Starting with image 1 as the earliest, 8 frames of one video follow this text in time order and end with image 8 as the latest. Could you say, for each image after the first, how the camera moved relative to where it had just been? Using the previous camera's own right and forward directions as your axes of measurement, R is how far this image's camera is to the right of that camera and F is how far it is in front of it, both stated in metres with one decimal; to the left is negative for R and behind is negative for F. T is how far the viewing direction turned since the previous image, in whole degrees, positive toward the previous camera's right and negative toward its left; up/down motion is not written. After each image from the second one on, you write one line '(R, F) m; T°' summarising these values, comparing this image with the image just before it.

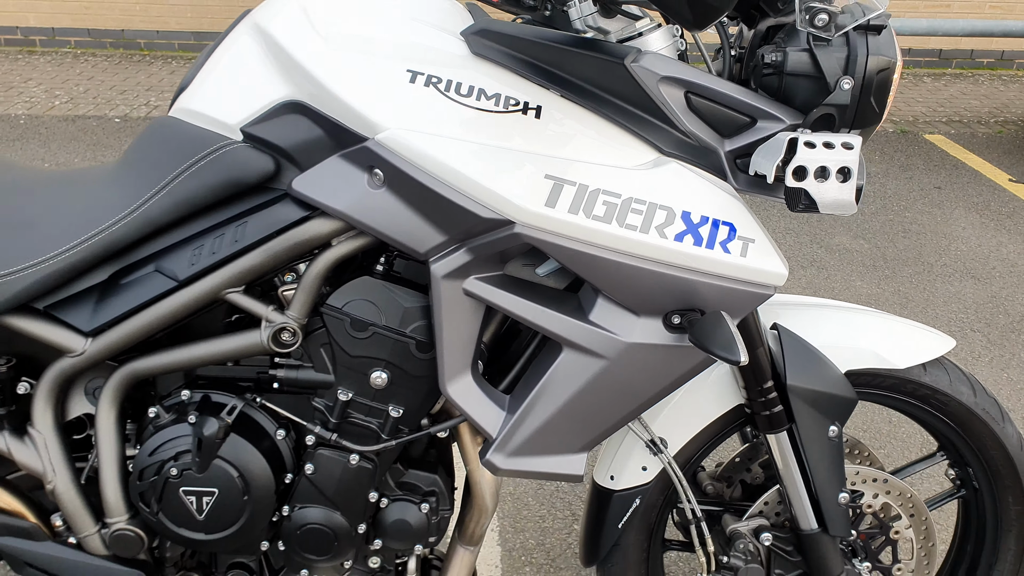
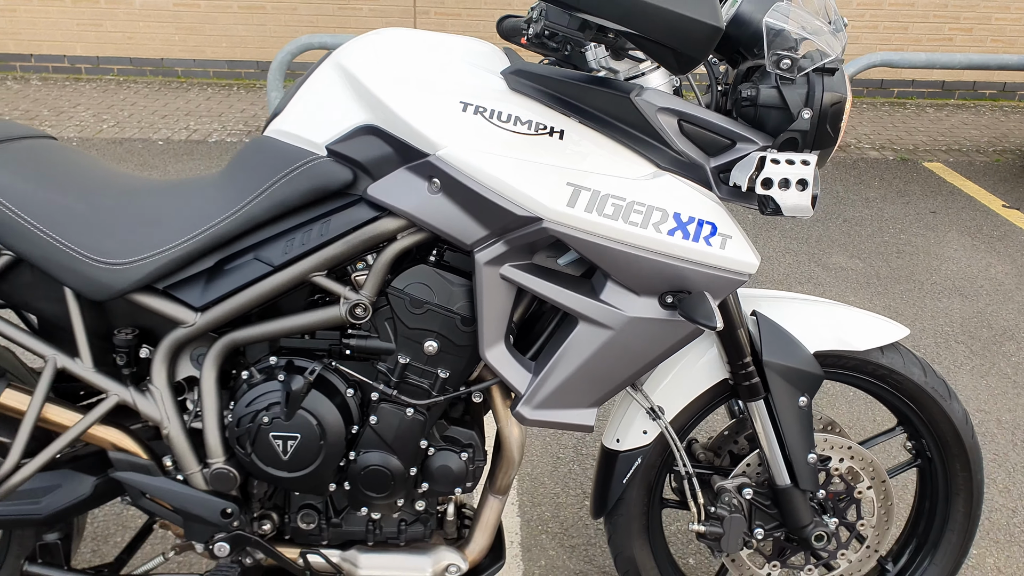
(0.0, -0.3) m; -1°
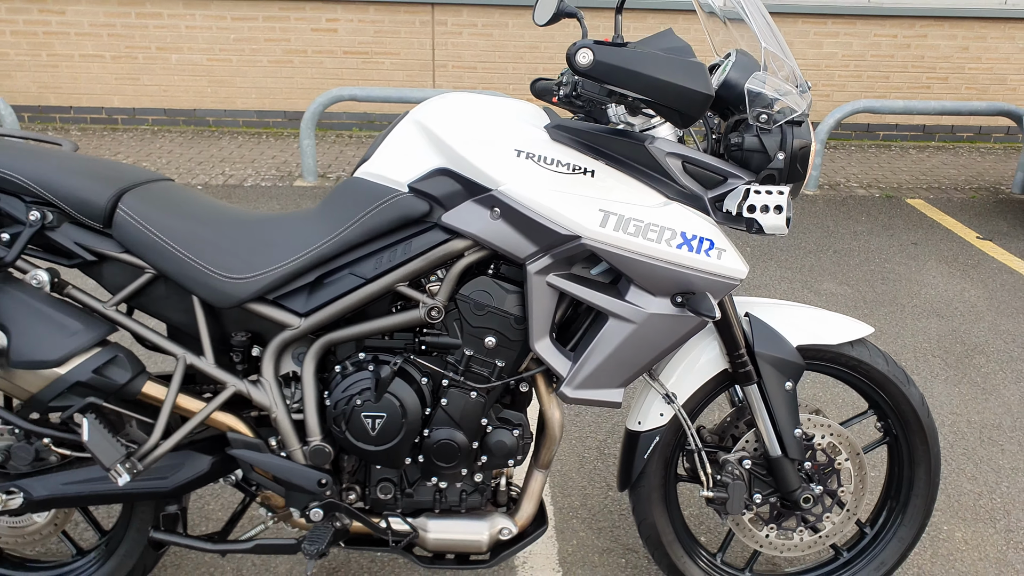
(-0.1, -0.4) m; 0°
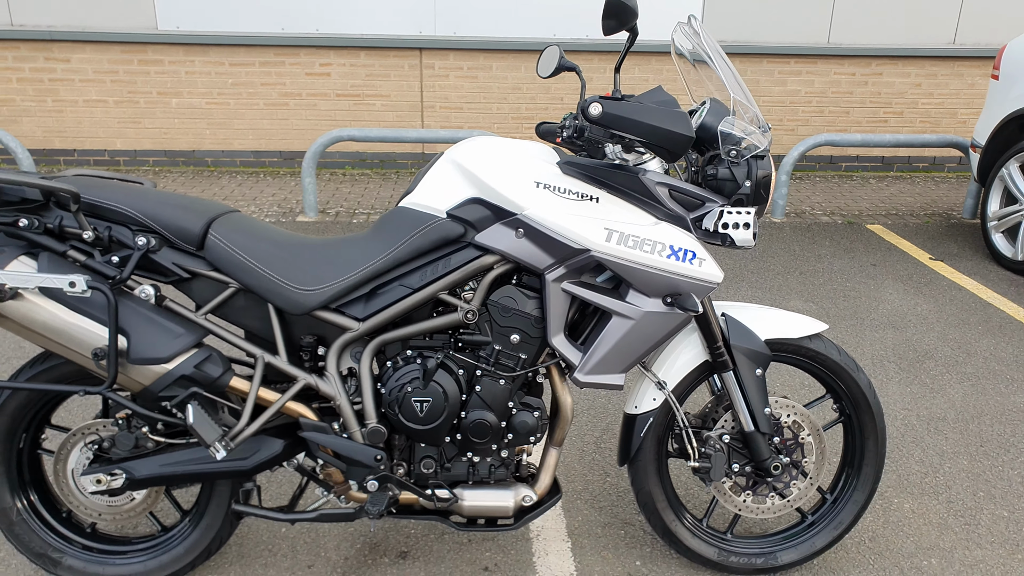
(-0.1, -0.4) m; +2°
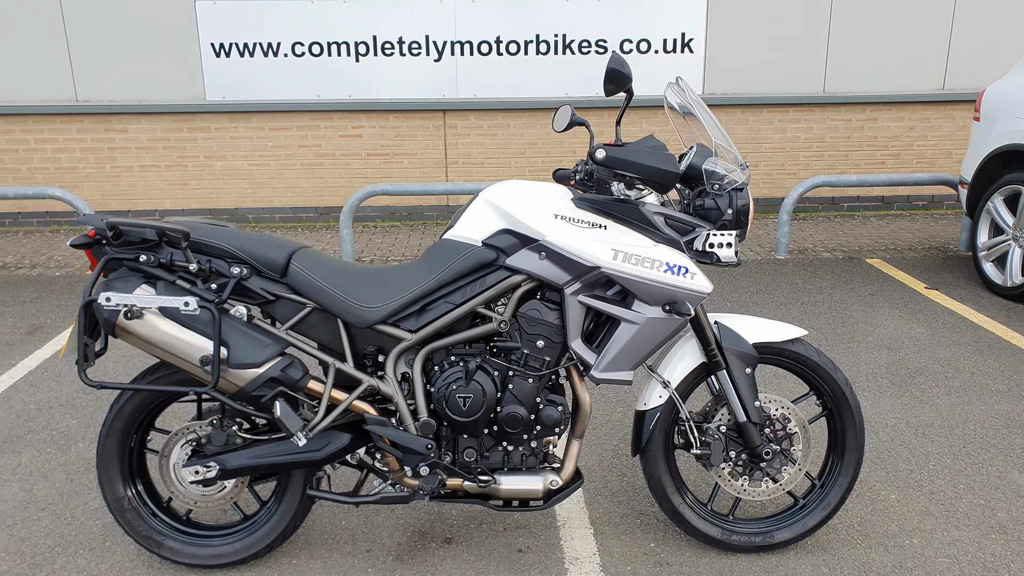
(0.0, -0.5) m; -1°
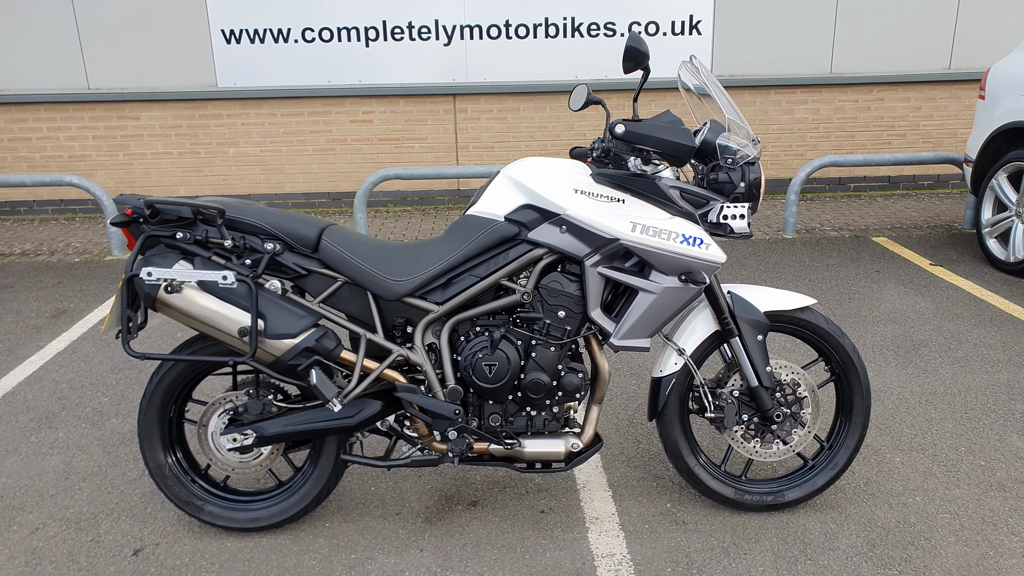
(-0.1, -0.1) m; 0°
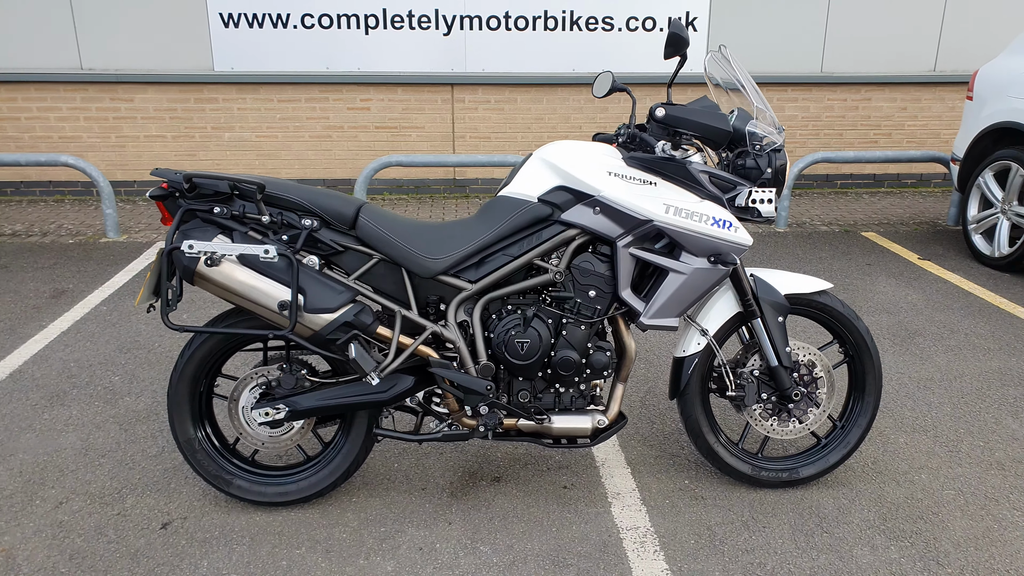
(-0.2, -0.1) m; +2°
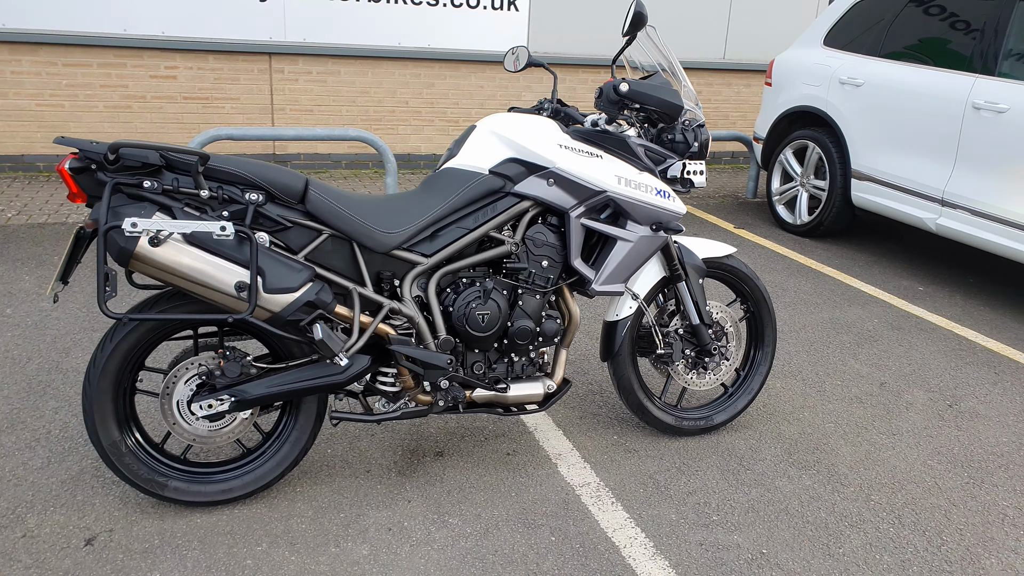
(-0.6, +0.1) m; +16°
